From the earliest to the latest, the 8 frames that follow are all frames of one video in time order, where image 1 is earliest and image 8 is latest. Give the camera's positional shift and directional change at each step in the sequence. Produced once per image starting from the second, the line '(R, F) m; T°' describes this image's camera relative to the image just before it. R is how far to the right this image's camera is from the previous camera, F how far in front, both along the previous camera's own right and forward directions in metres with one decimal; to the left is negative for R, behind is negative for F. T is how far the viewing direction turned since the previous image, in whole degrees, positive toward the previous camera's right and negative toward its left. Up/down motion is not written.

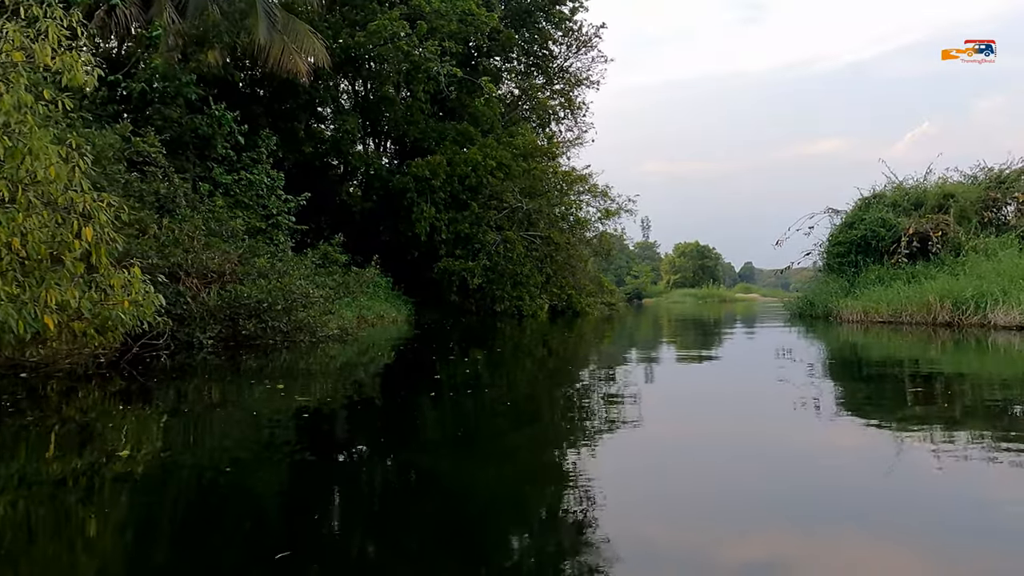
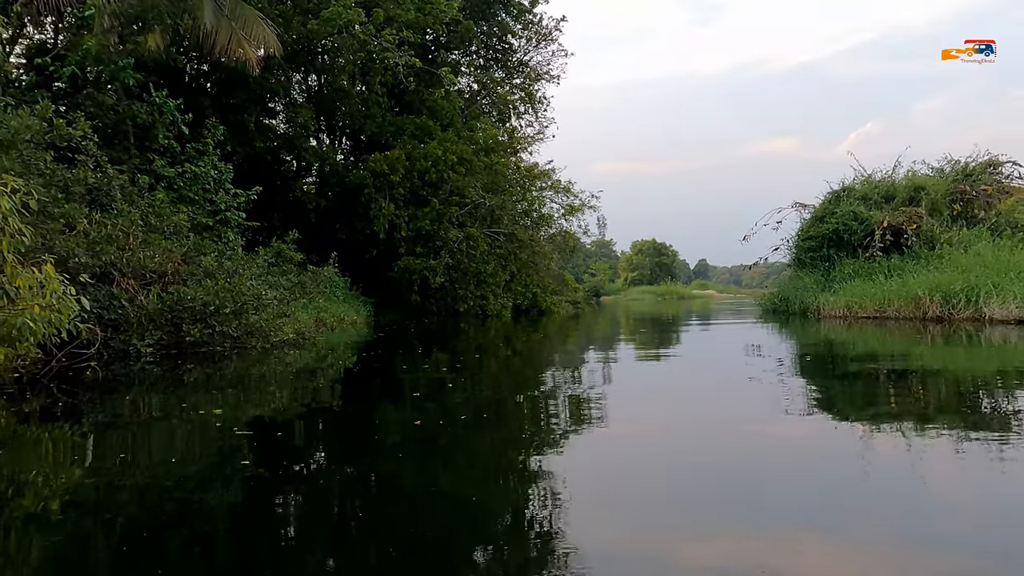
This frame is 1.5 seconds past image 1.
(-0.1, +0.6) m; +3°
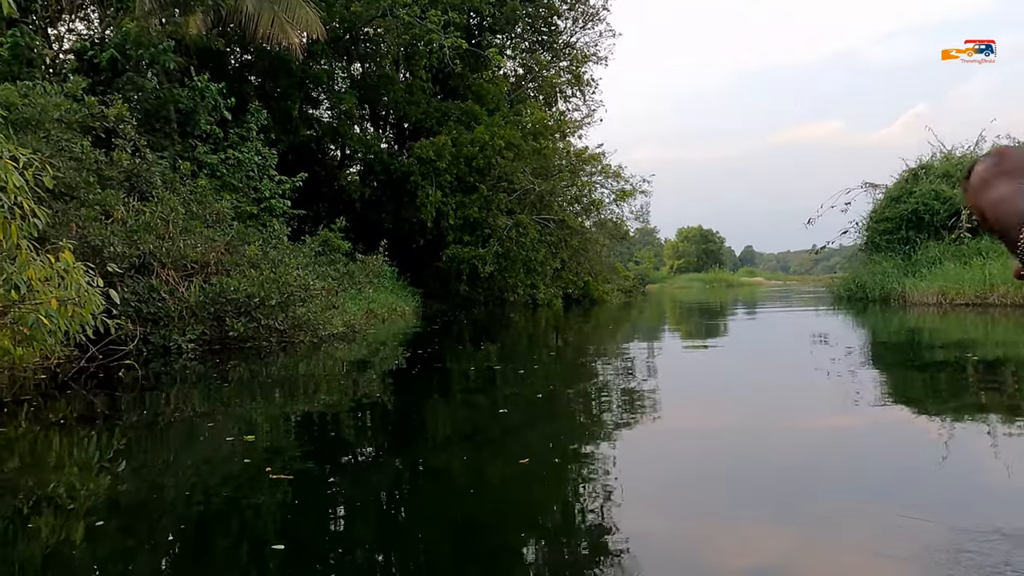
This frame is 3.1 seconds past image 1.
(-0.2, +0.6) m; -3°
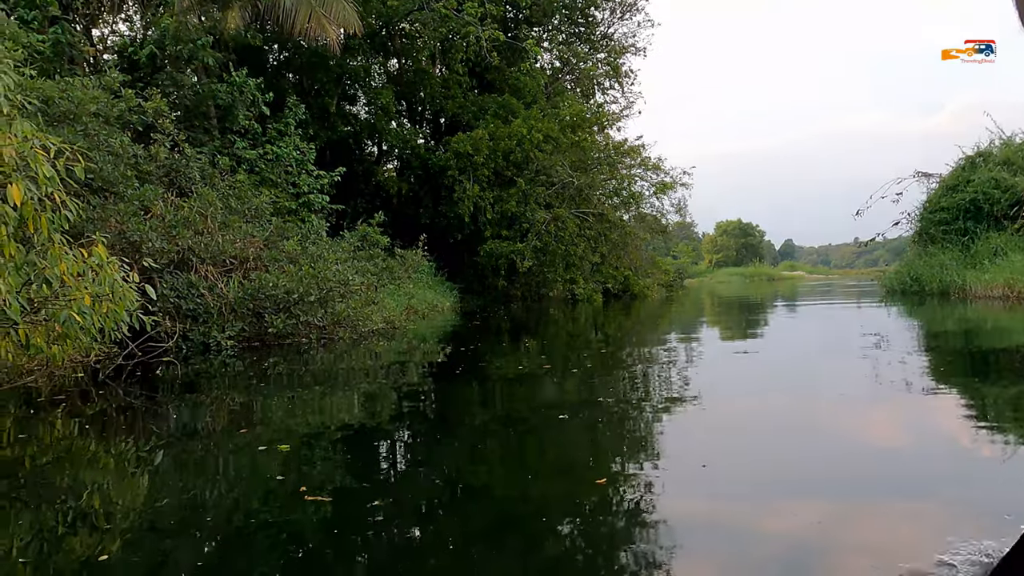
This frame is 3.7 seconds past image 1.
(-0.1, +0.2) m; -3°
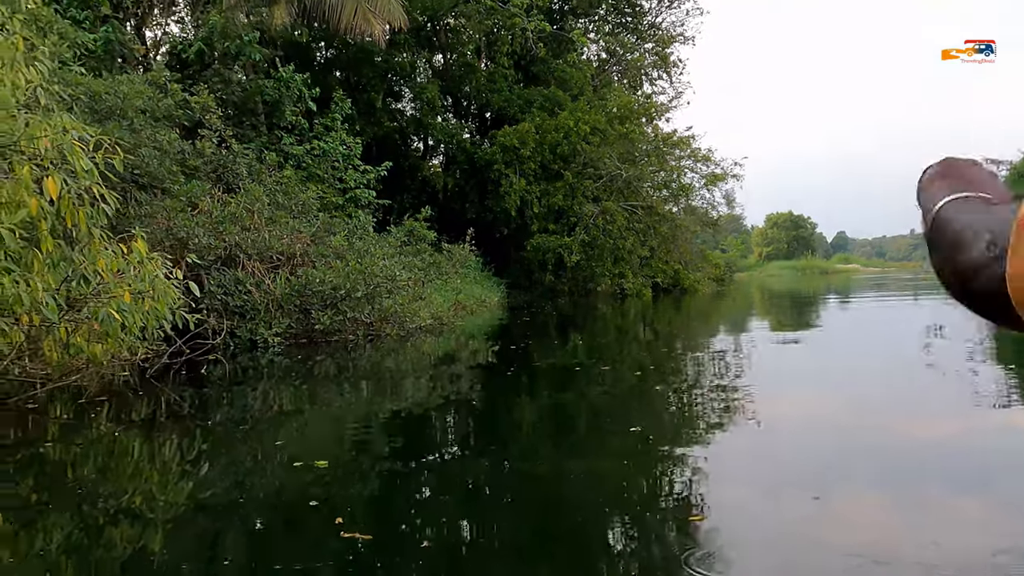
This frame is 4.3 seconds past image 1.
(0.0, +0.2) m; -3°
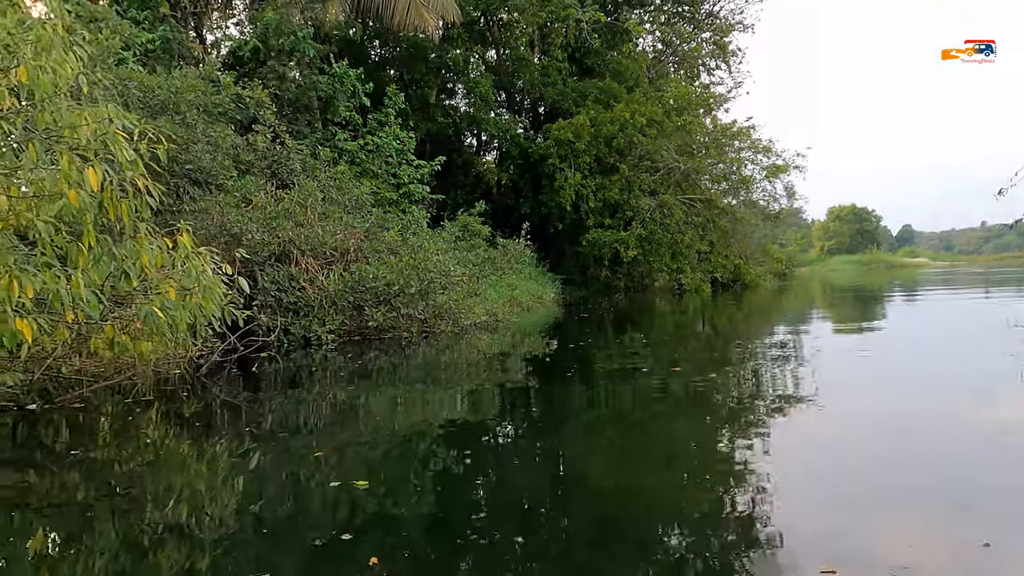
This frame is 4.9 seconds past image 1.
(0.0, +0.2) m; -4°
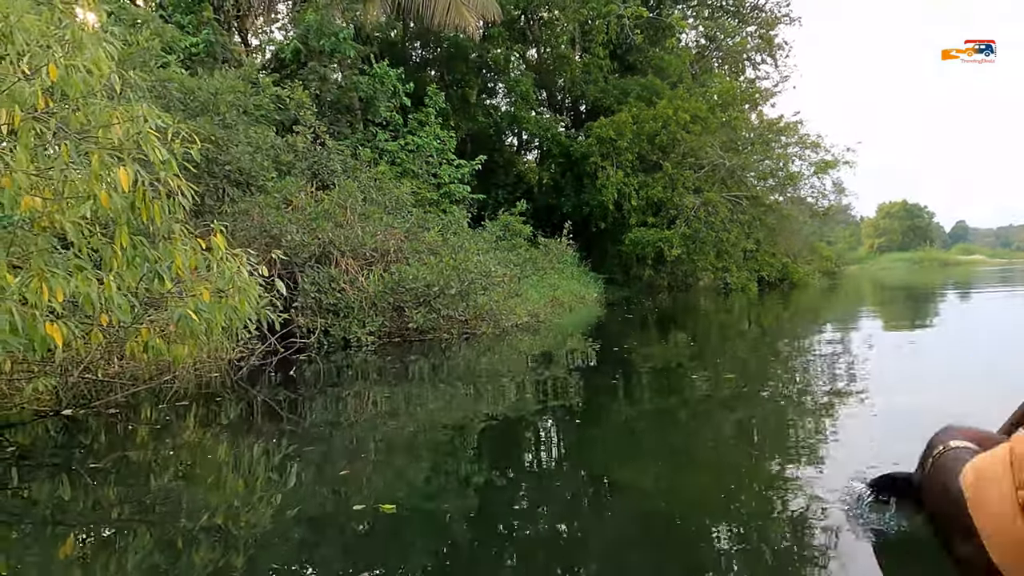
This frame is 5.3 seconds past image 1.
(0.0, +0.1) m; -3°
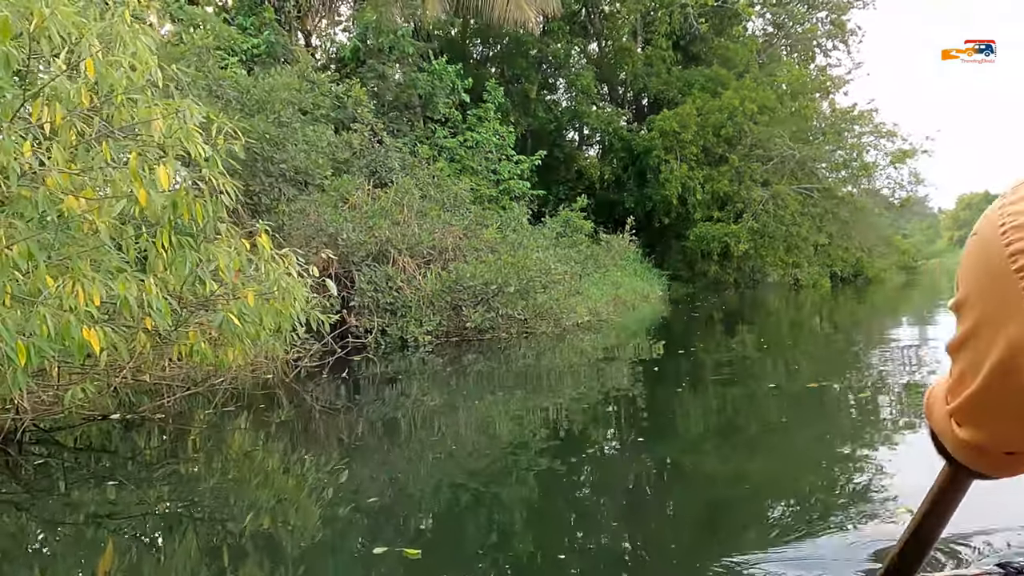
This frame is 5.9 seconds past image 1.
(0.0, +0.2) m; -5°
